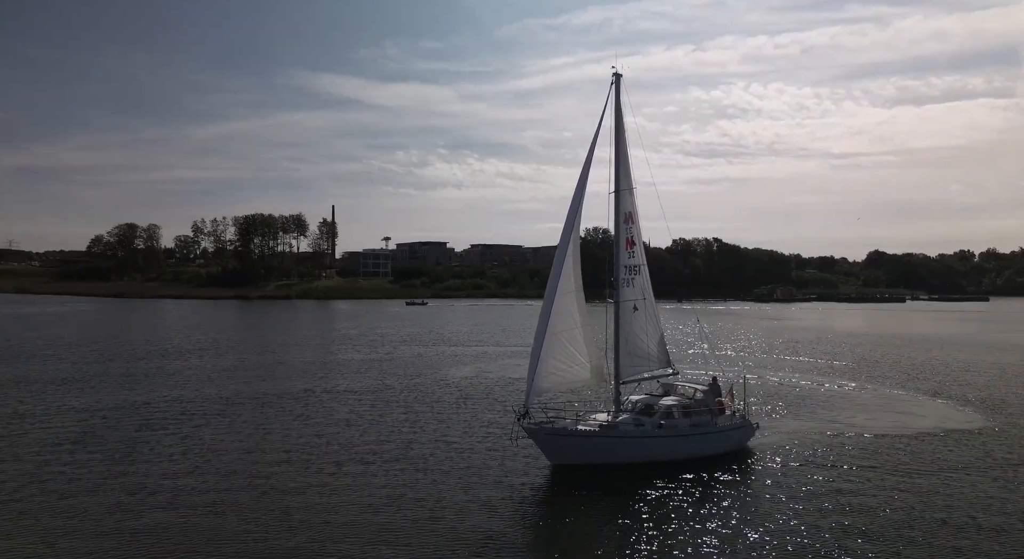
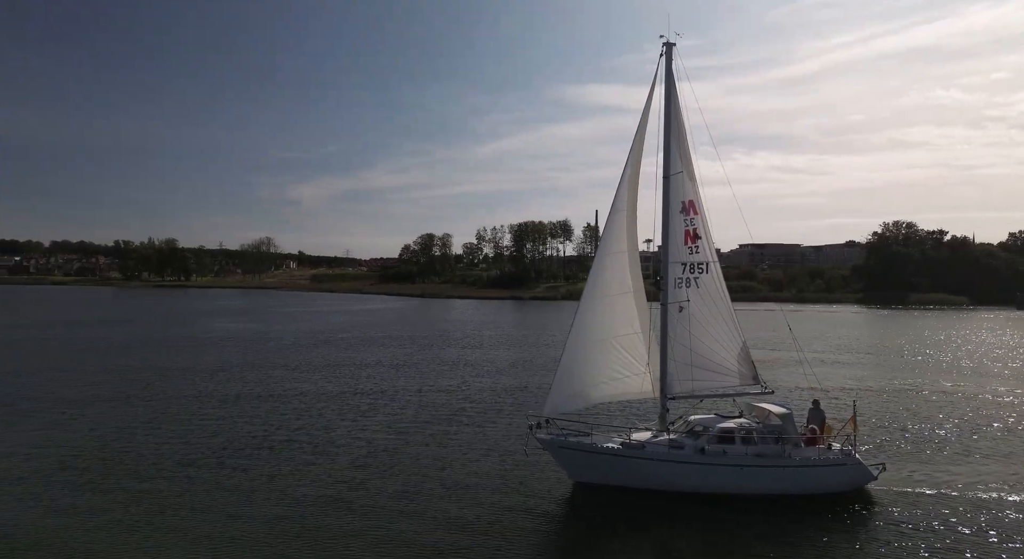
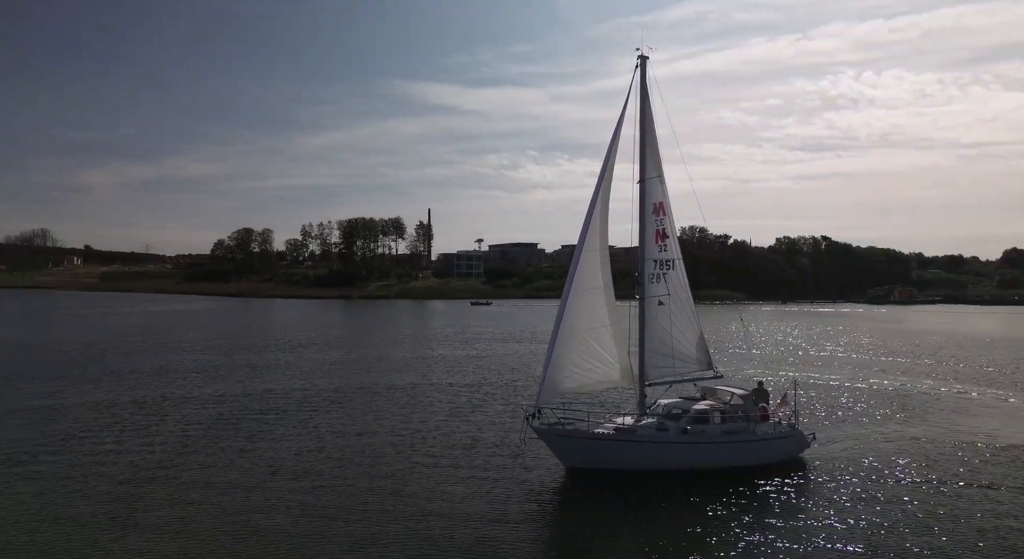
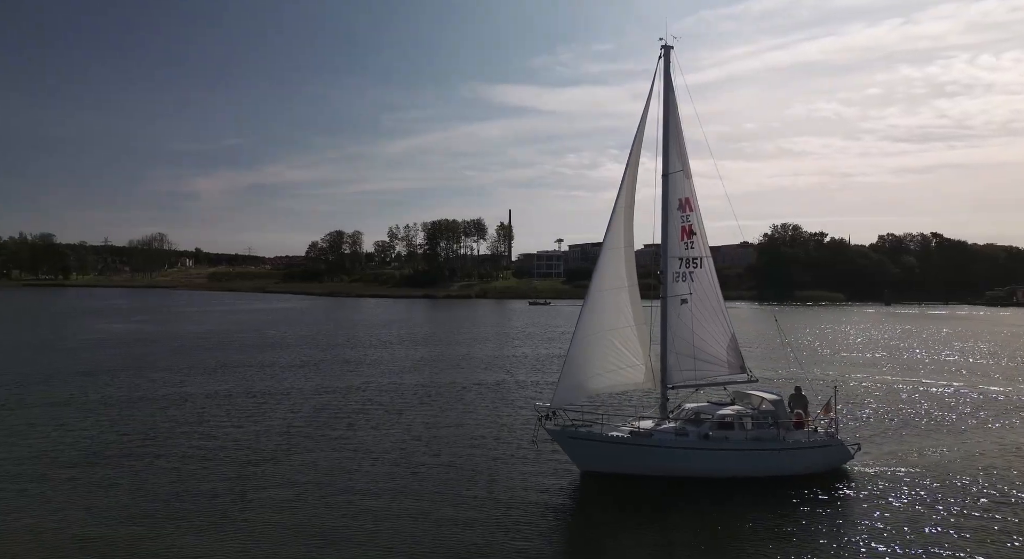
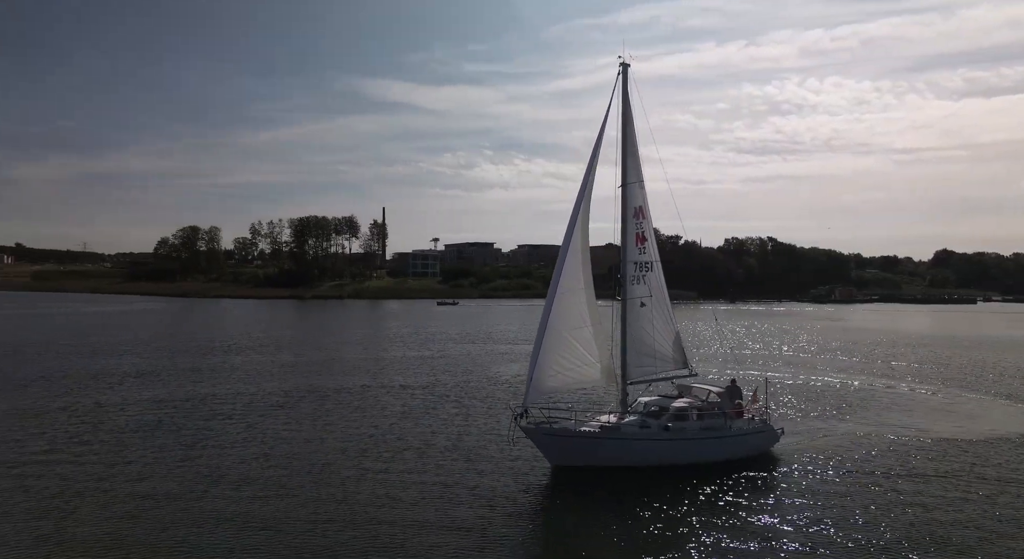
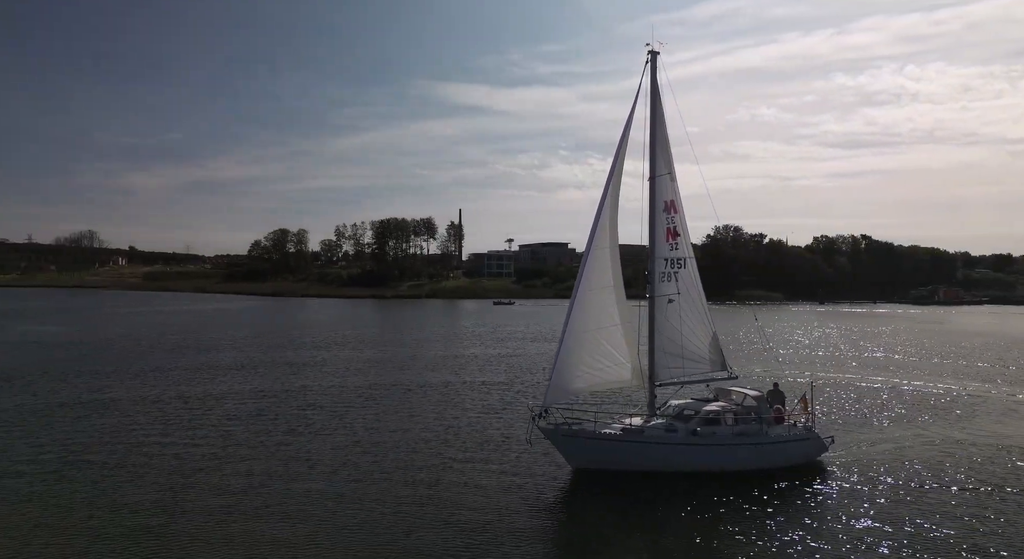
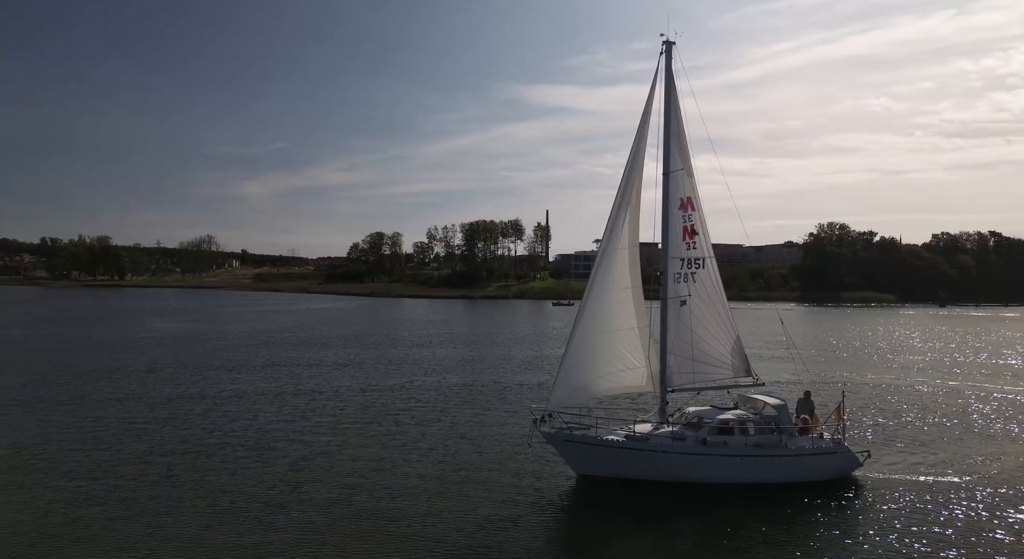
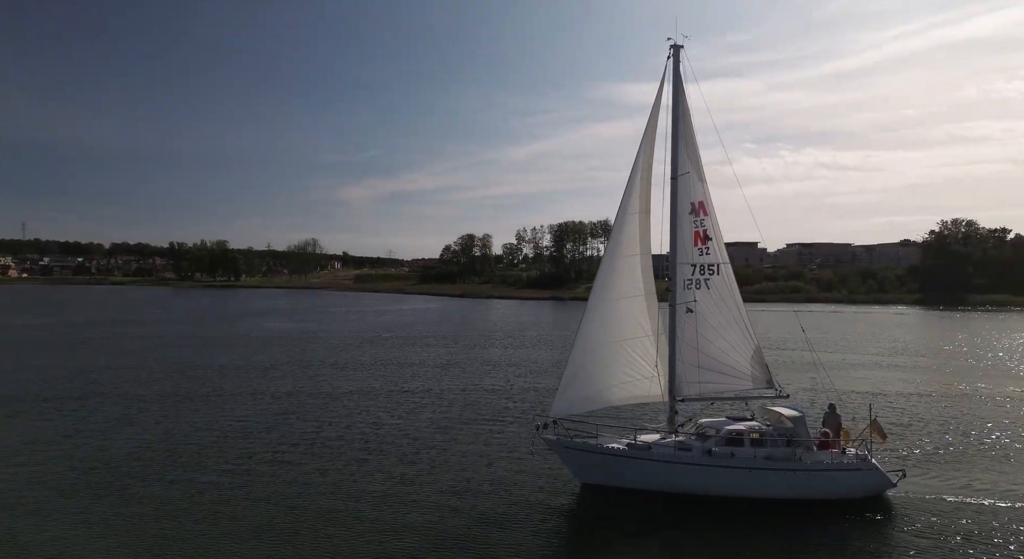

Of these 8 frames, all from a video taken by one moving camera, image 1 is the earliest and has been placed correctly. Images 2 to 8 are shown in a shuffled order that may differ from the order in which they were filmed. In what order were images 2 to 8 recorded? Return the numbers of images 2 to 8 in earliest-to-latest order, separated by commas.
5, 3, 6, 4, 7, 2, 8
